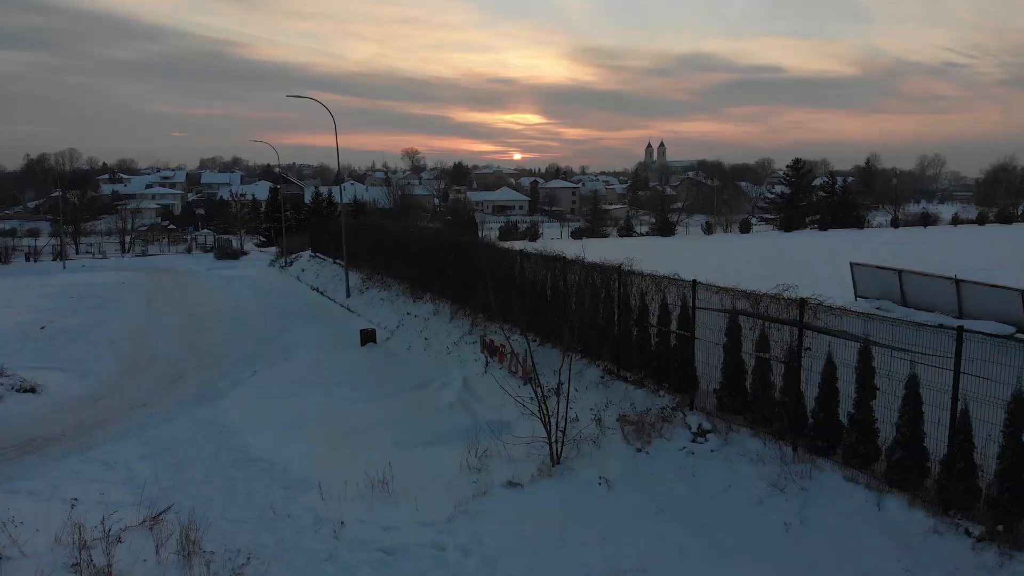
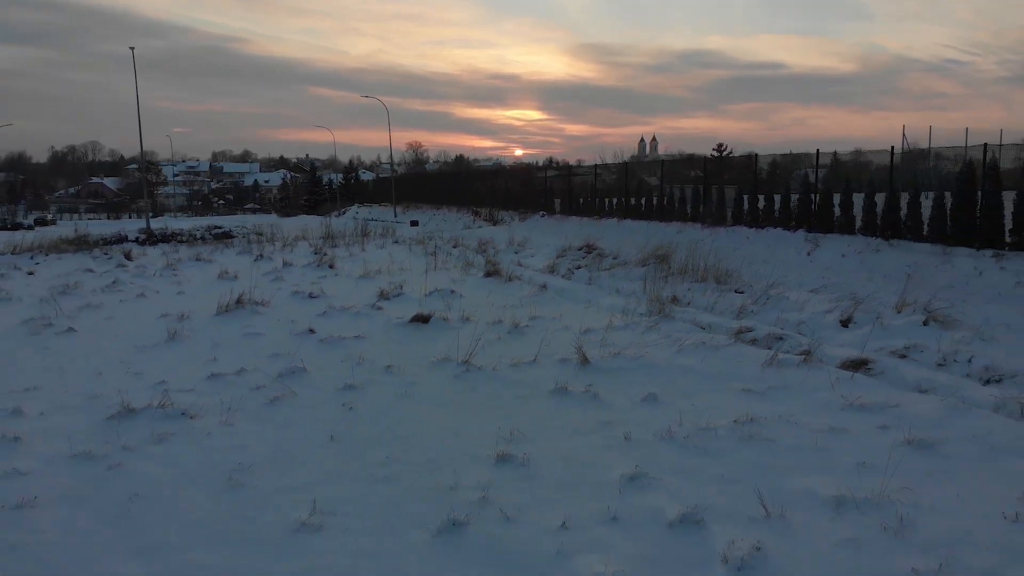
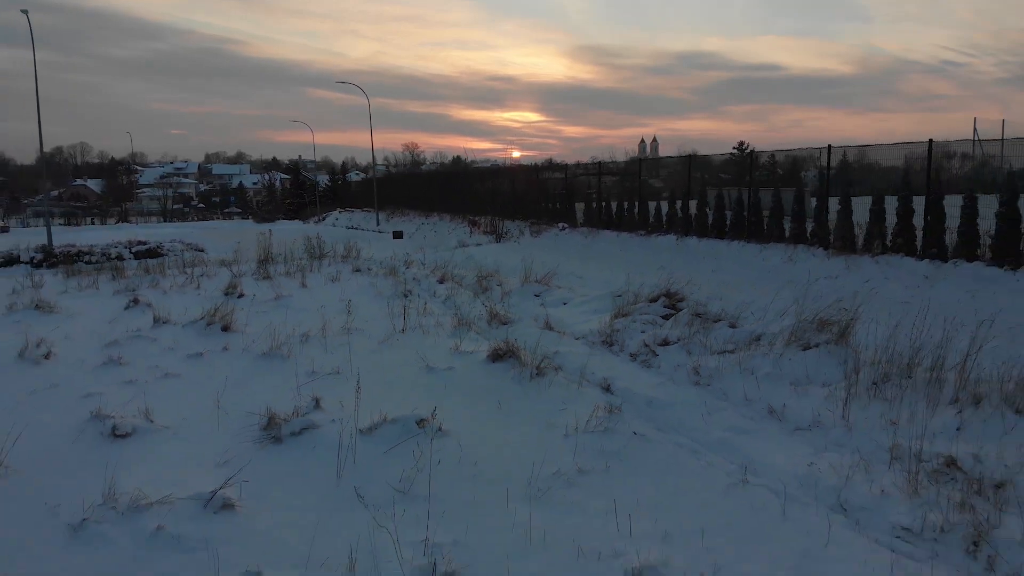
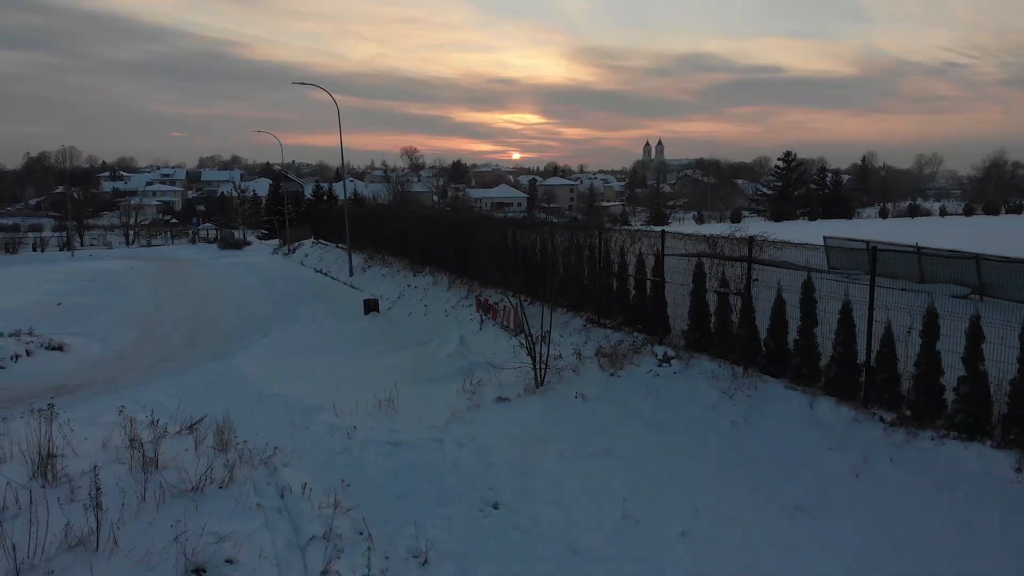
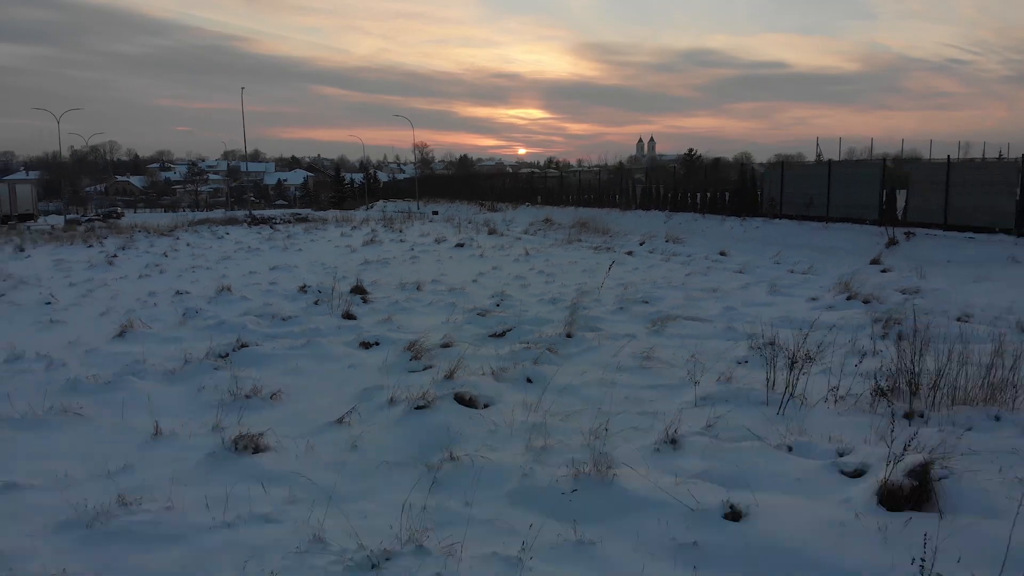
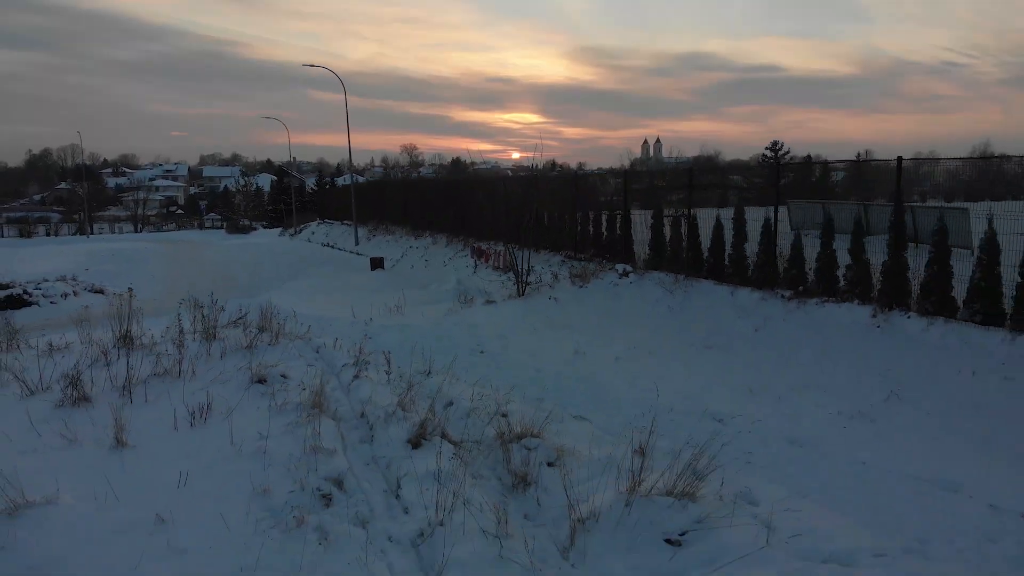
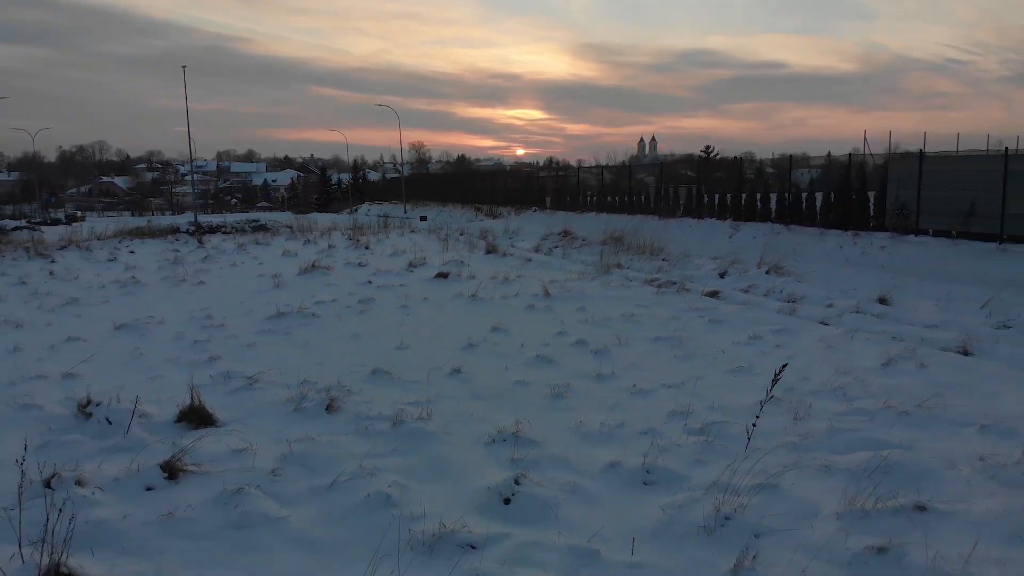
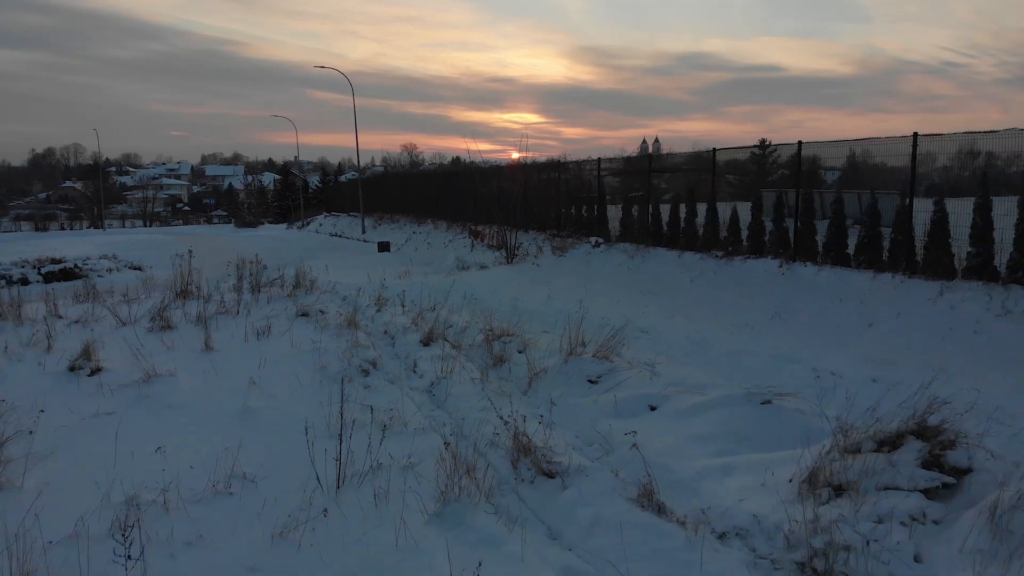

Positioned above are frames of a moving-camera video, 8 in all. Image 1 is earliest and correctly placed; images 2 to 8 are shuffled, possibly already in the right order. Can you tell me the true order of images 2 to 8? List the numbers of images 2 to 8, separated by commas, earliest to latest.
4, 6, 8, 3, 2, 7, 5
